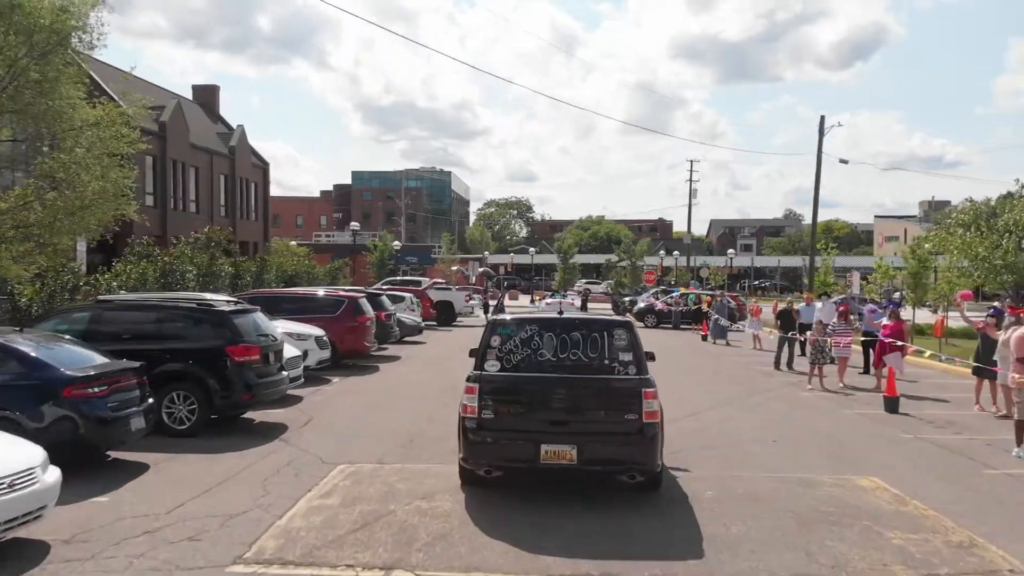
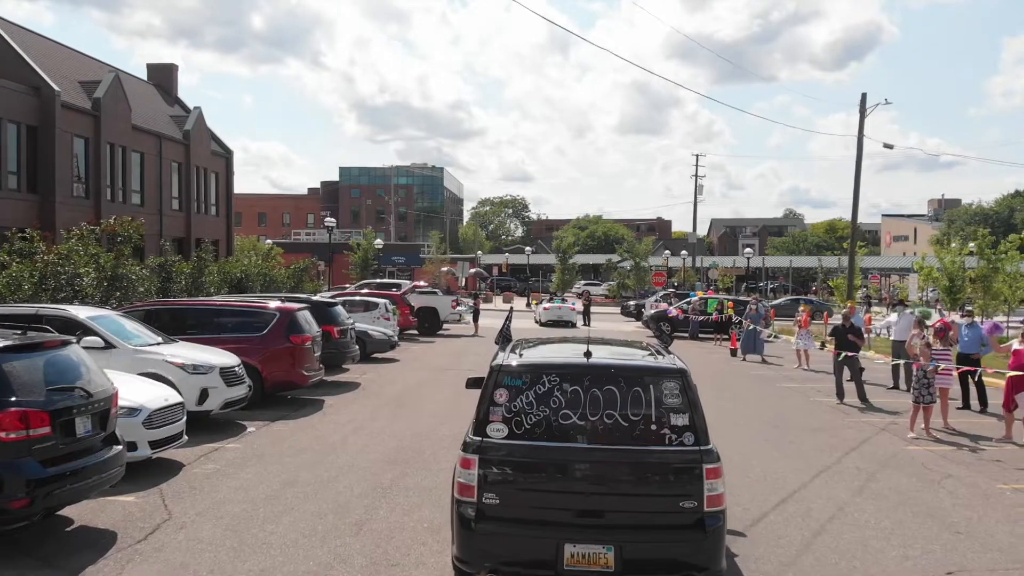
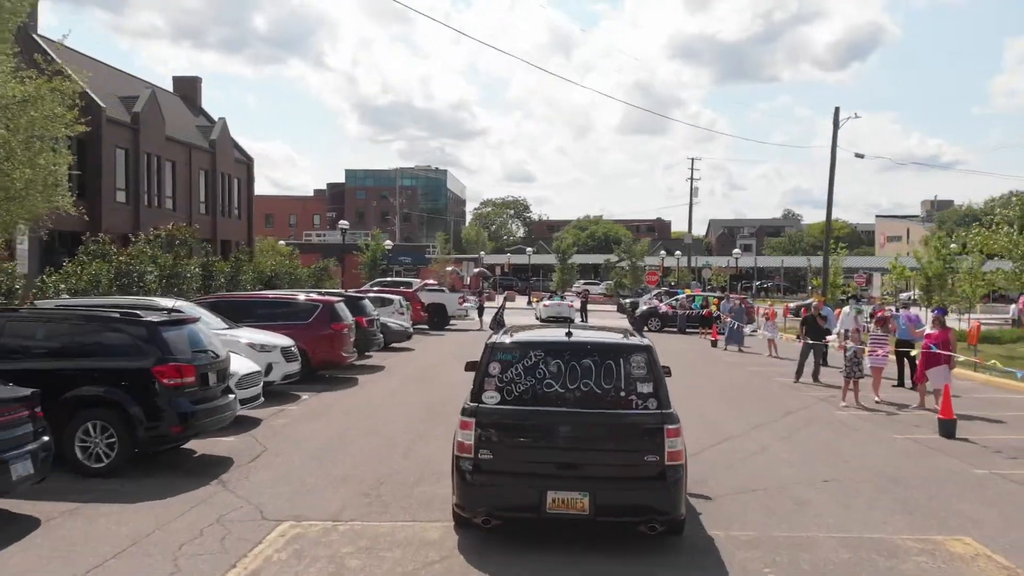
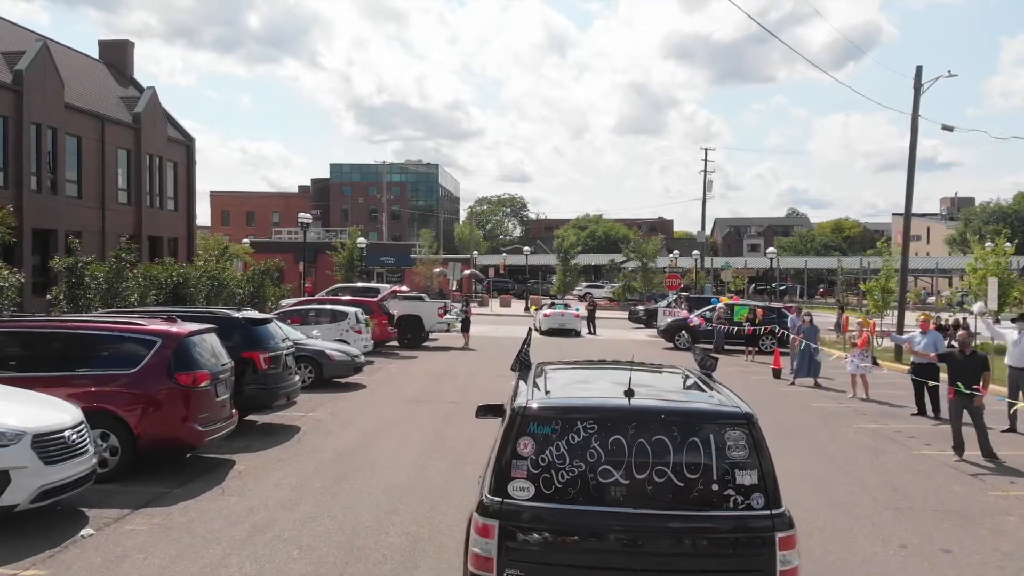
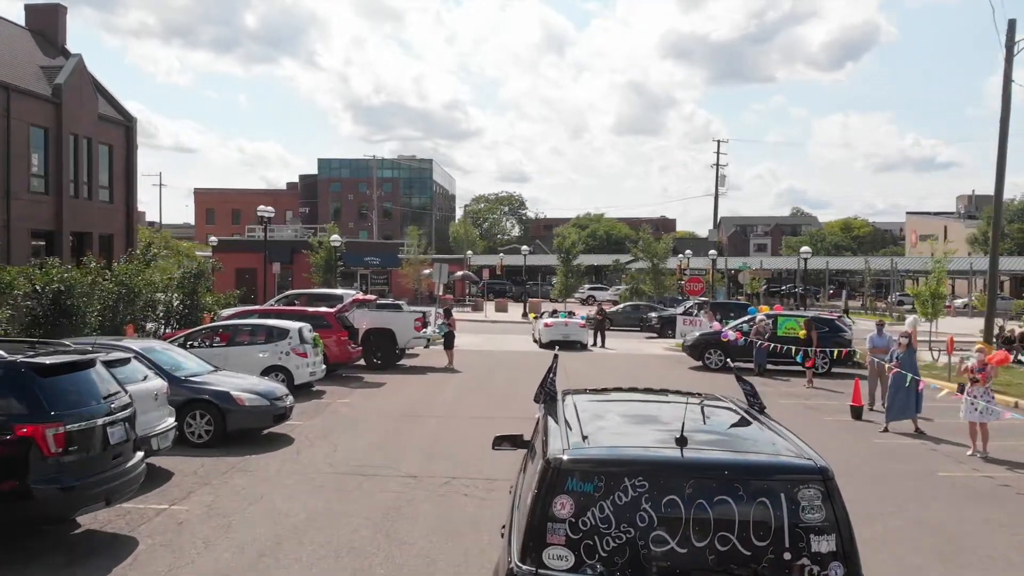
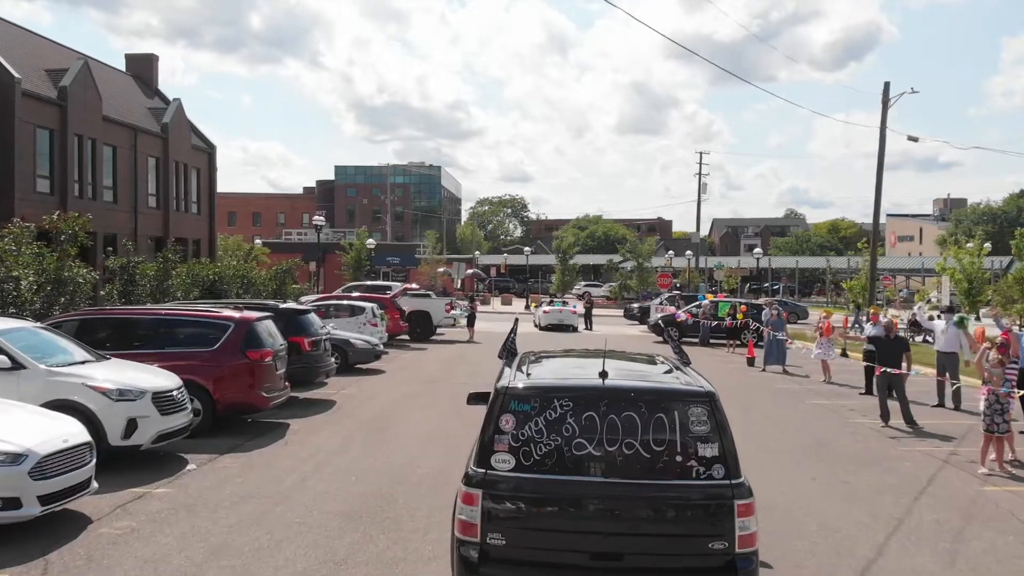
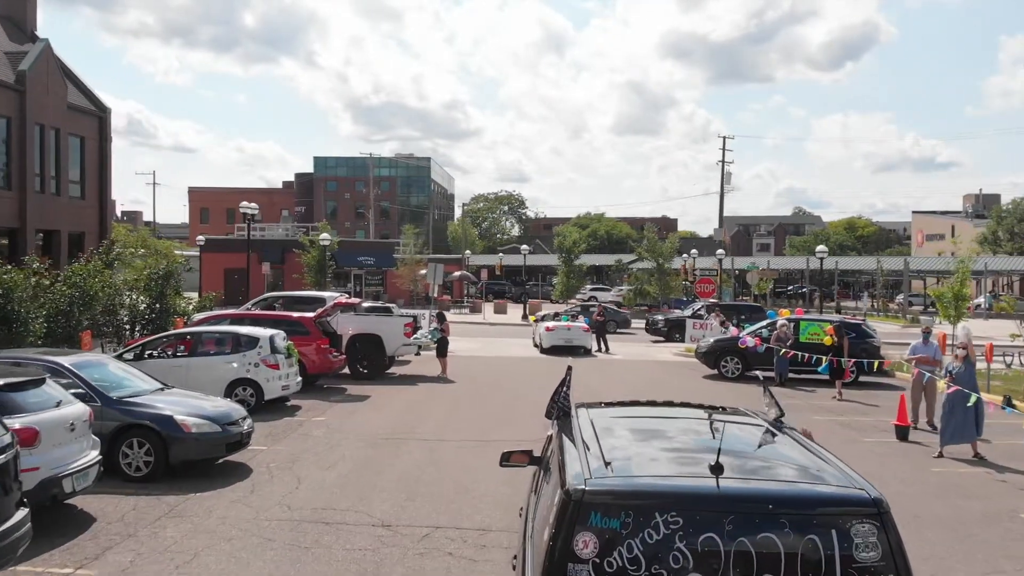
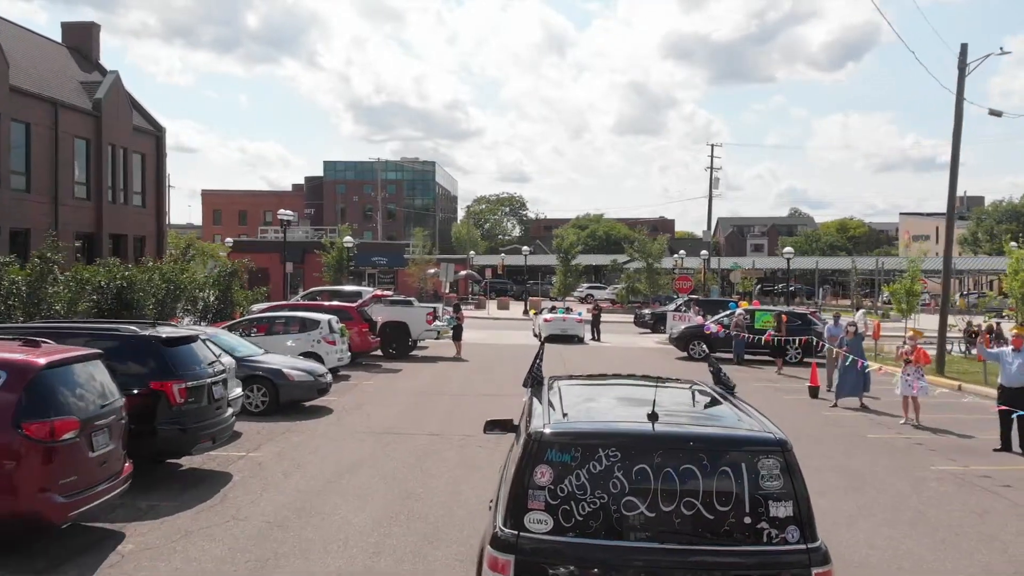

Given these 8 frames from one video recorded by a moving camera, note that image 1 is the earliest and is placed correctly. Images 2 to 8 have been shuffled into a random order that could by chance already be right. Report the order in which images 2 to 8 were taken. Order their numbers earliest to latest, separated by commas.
3, 2, 6, 4, 8, 5, 7
